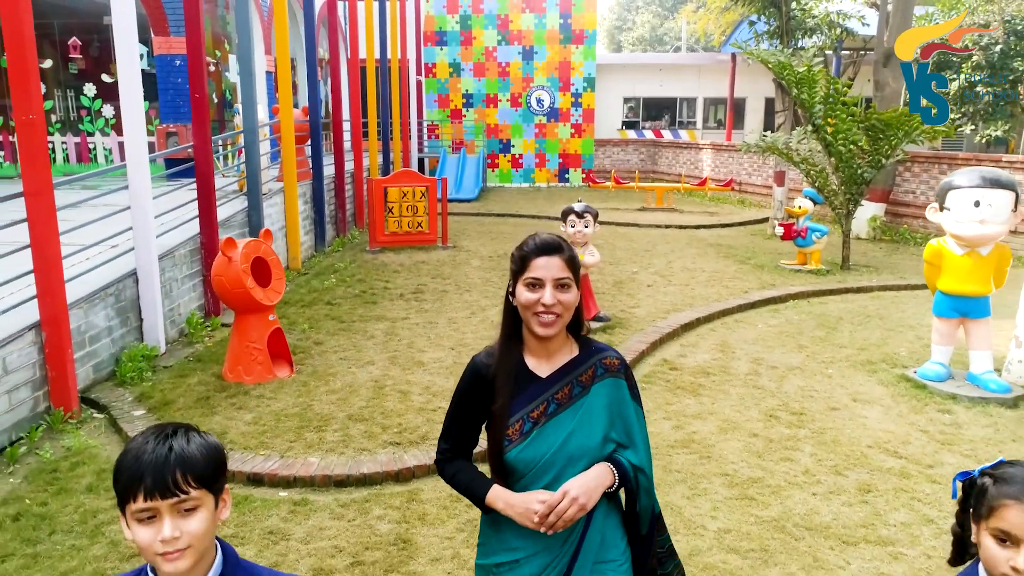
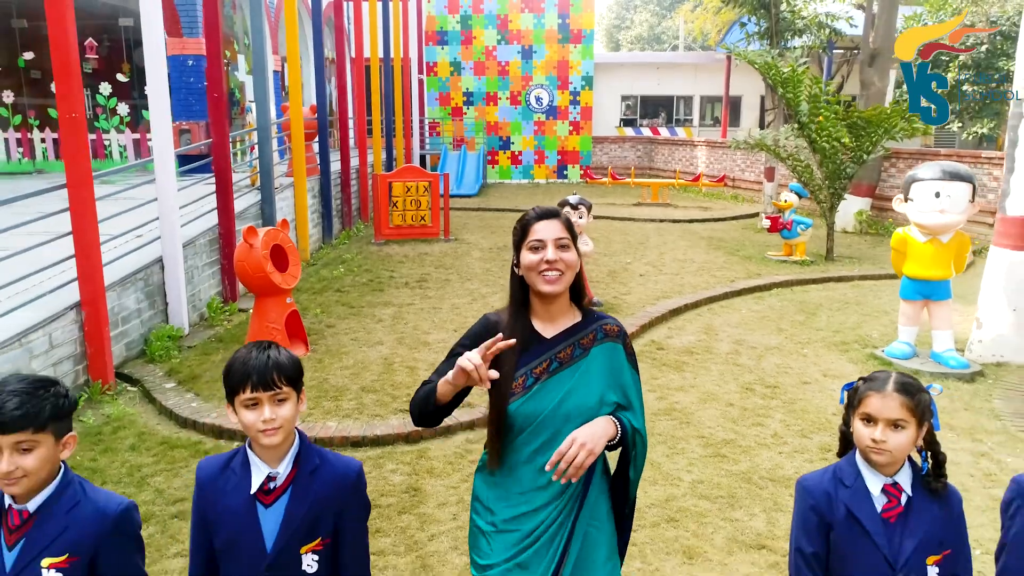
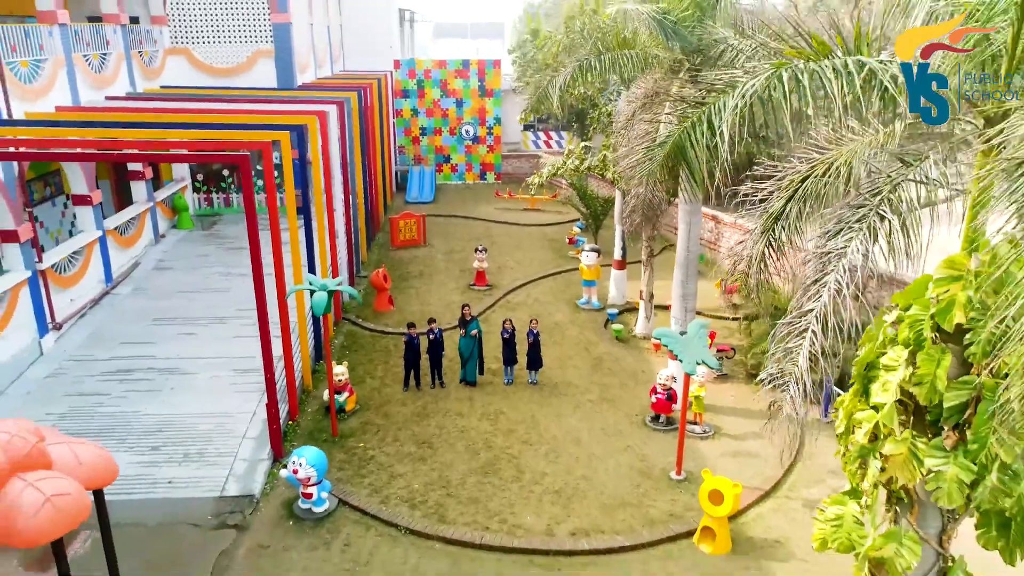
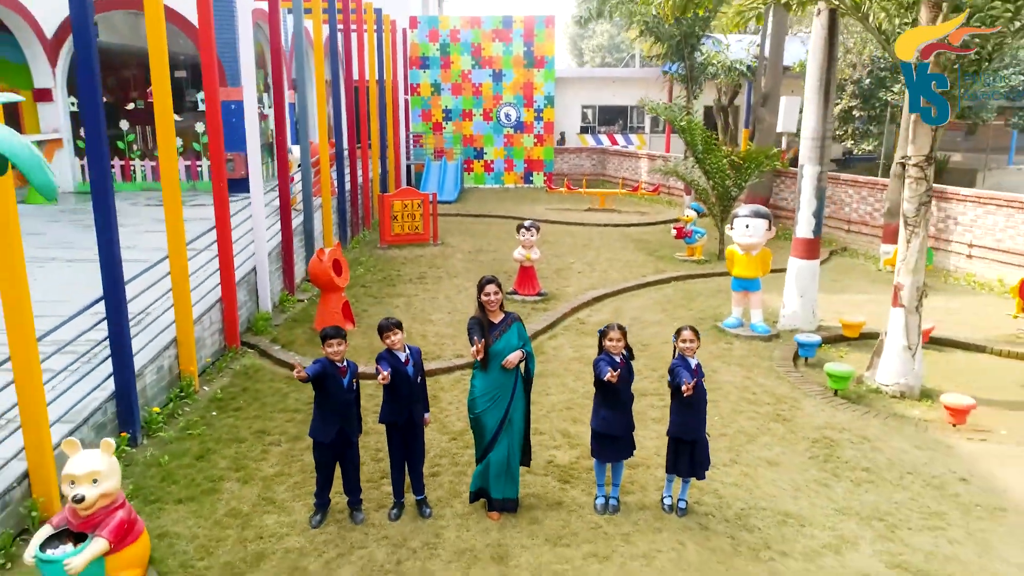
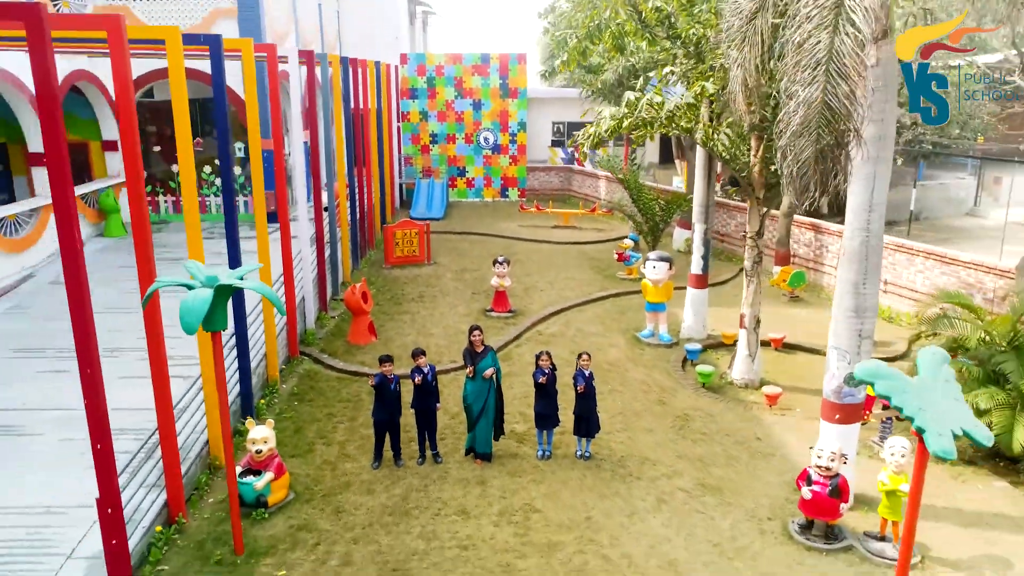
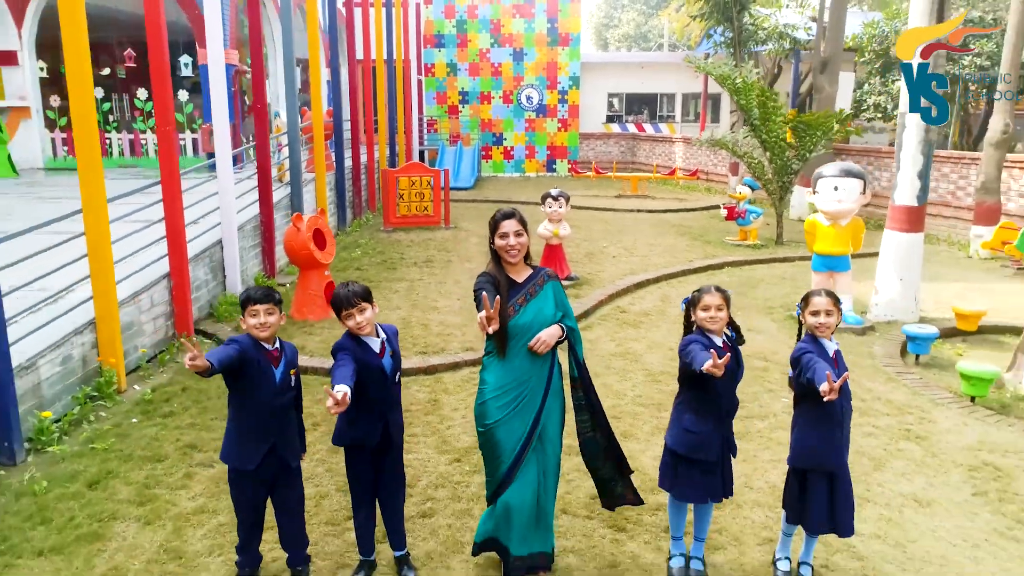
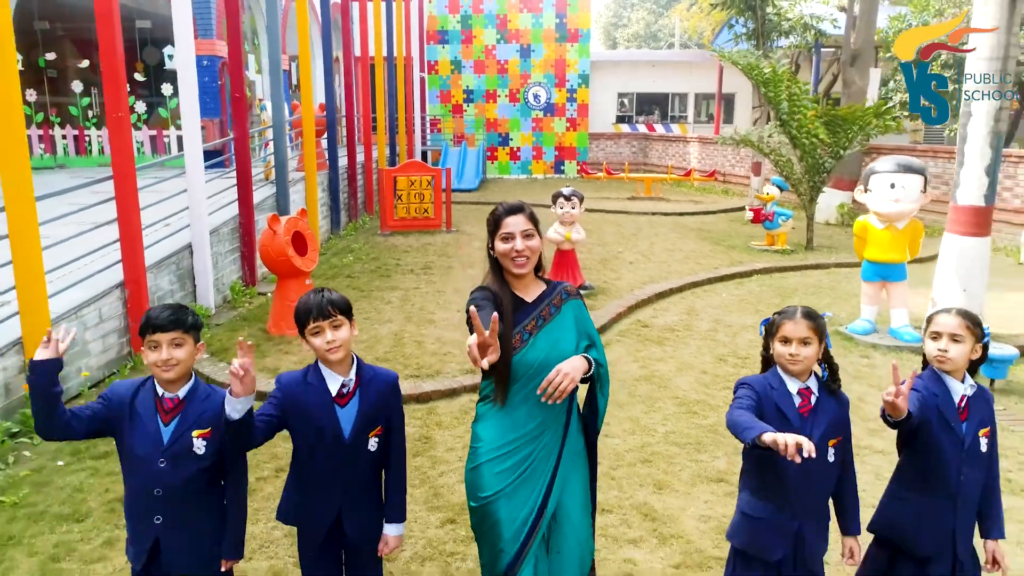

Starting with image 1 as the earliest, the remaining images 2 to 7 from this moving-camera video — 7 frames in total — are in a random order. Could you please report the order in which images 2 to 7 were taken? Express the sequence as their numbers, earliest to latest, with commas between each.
2, 7, 6, 4, 5, 3
